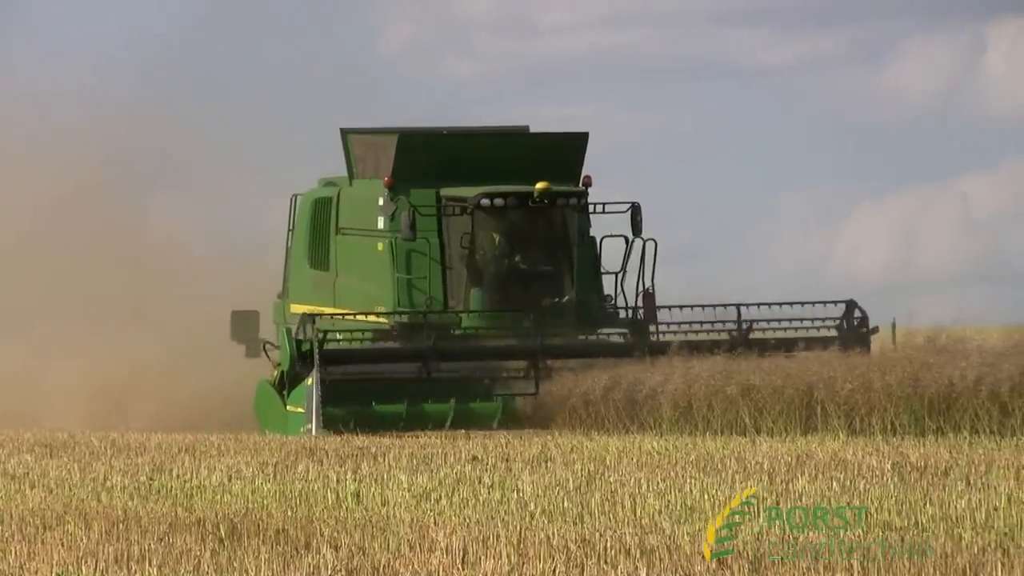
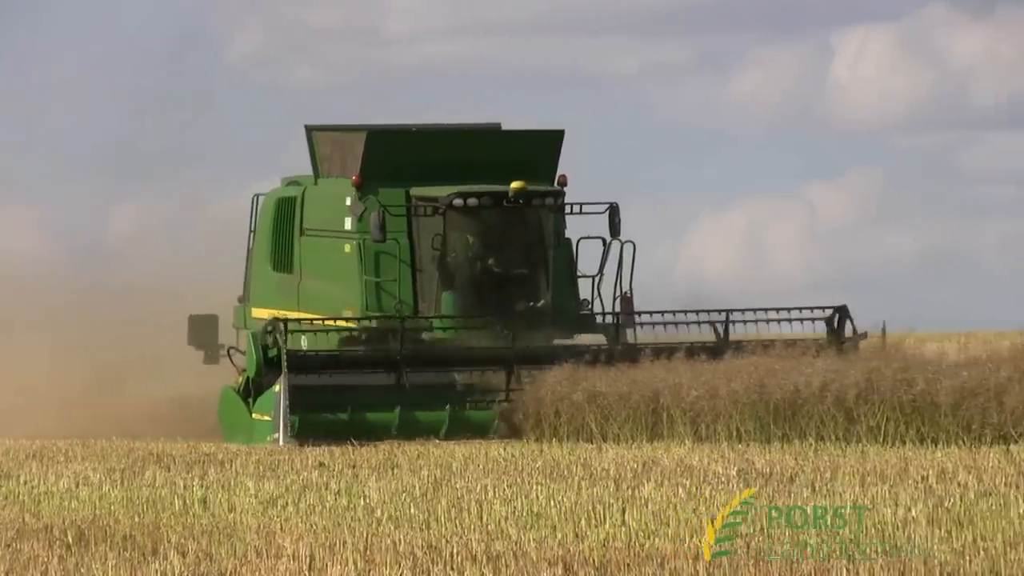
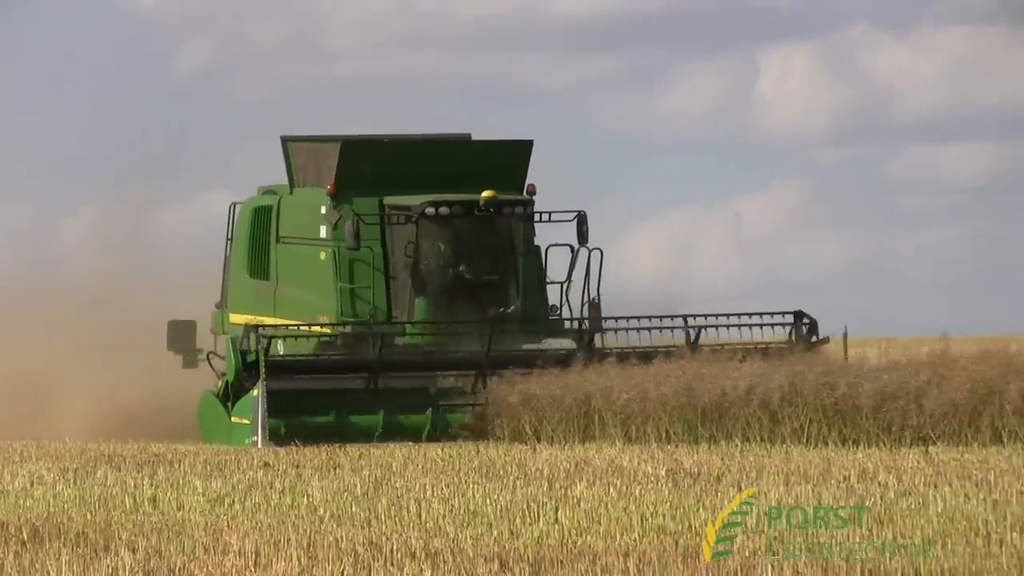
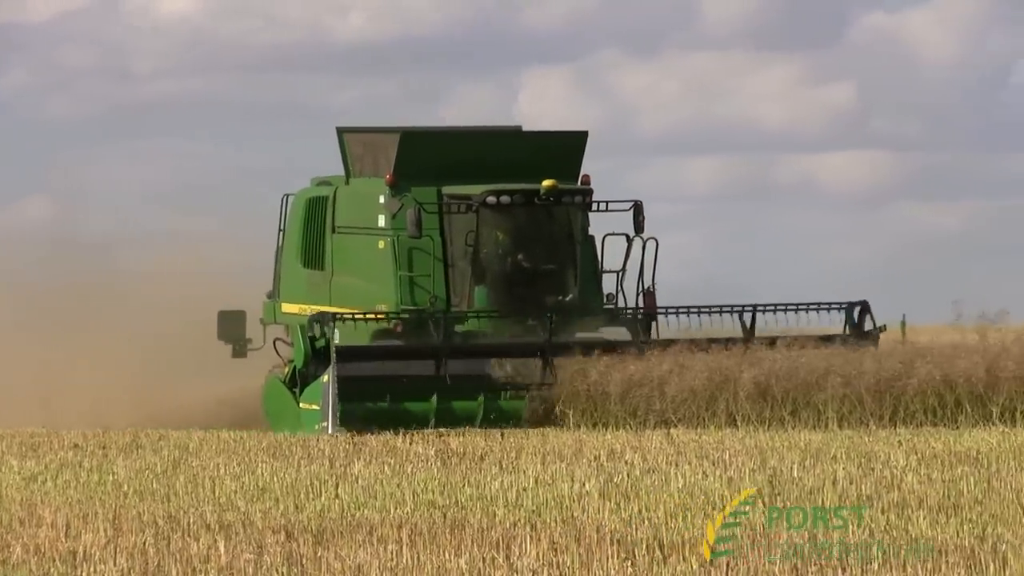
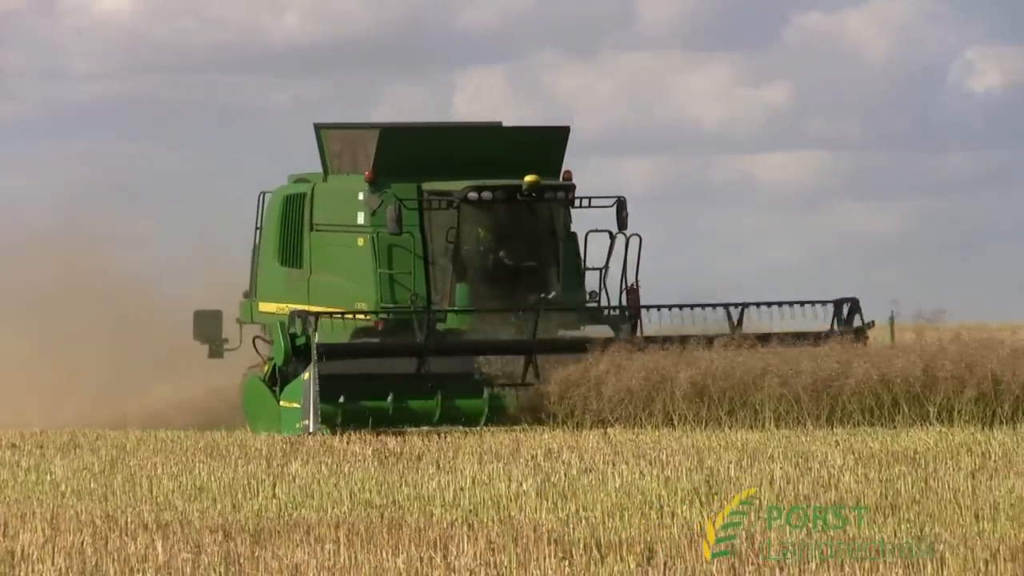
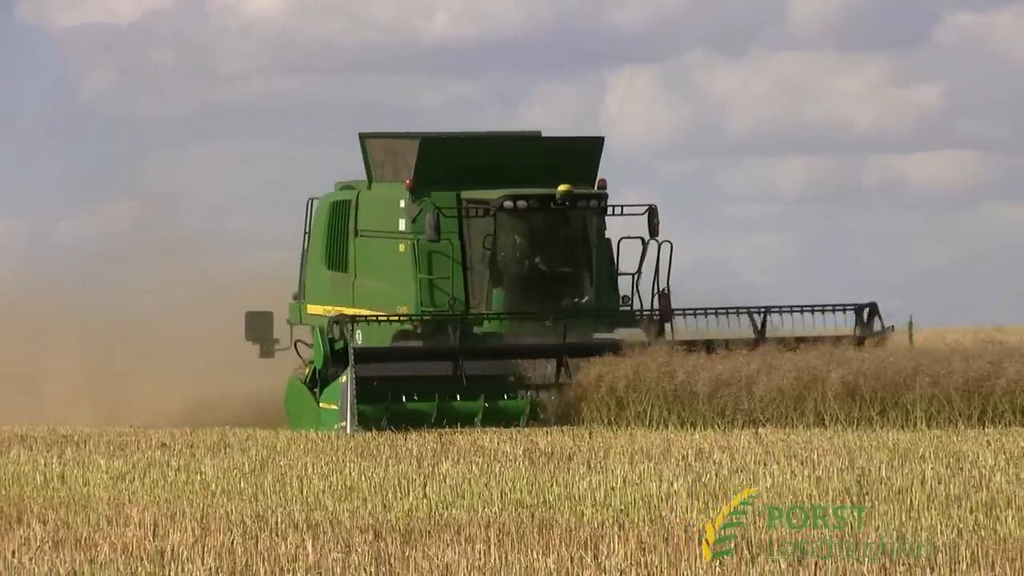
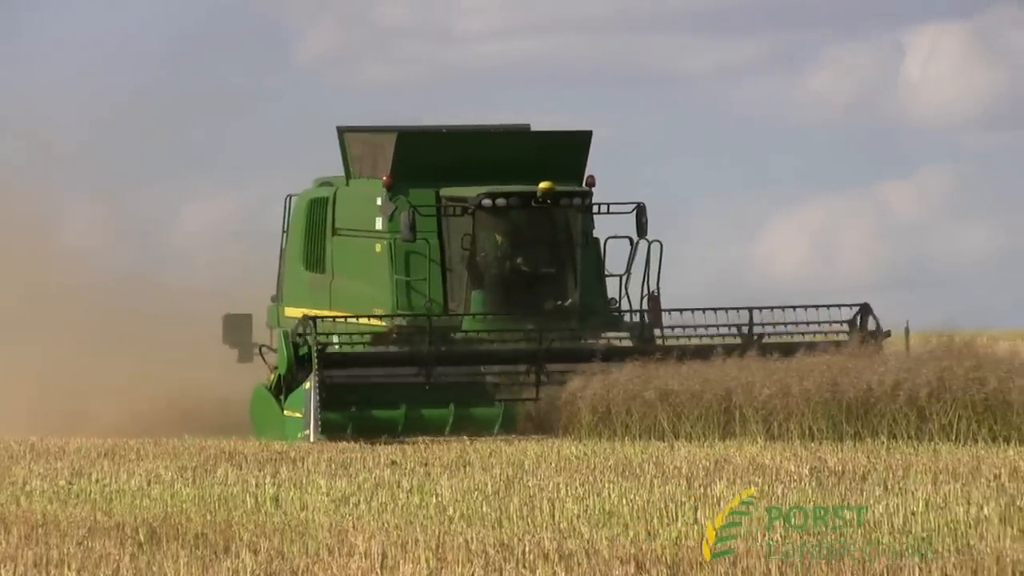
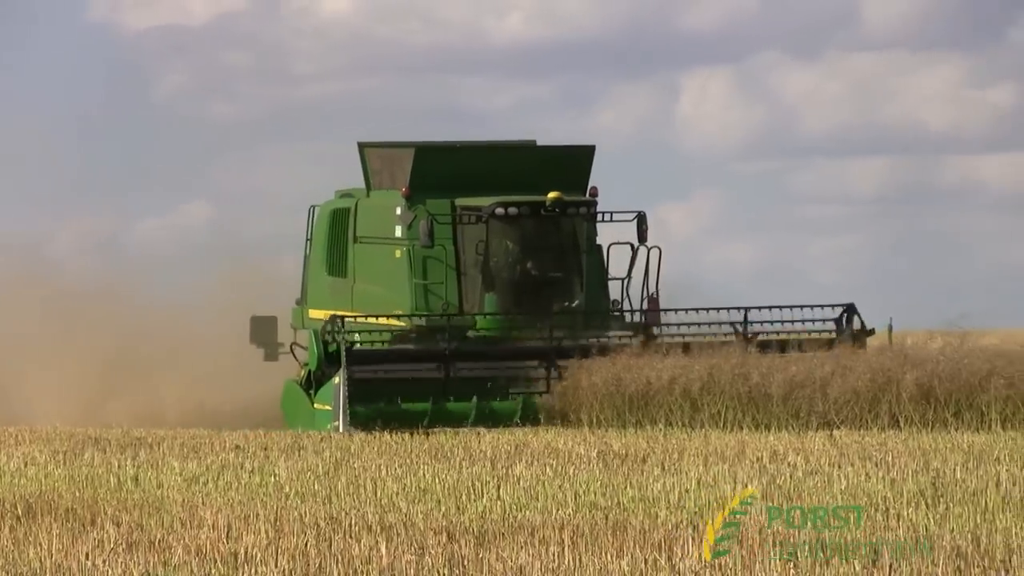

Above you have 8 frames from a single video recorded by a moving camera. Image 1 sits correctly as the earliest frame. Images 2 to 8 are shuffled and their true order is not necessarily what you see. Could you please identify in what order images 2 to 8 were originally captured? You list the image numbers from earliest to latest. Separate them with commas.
7, 2, 3, 8, 6, 4, 5
